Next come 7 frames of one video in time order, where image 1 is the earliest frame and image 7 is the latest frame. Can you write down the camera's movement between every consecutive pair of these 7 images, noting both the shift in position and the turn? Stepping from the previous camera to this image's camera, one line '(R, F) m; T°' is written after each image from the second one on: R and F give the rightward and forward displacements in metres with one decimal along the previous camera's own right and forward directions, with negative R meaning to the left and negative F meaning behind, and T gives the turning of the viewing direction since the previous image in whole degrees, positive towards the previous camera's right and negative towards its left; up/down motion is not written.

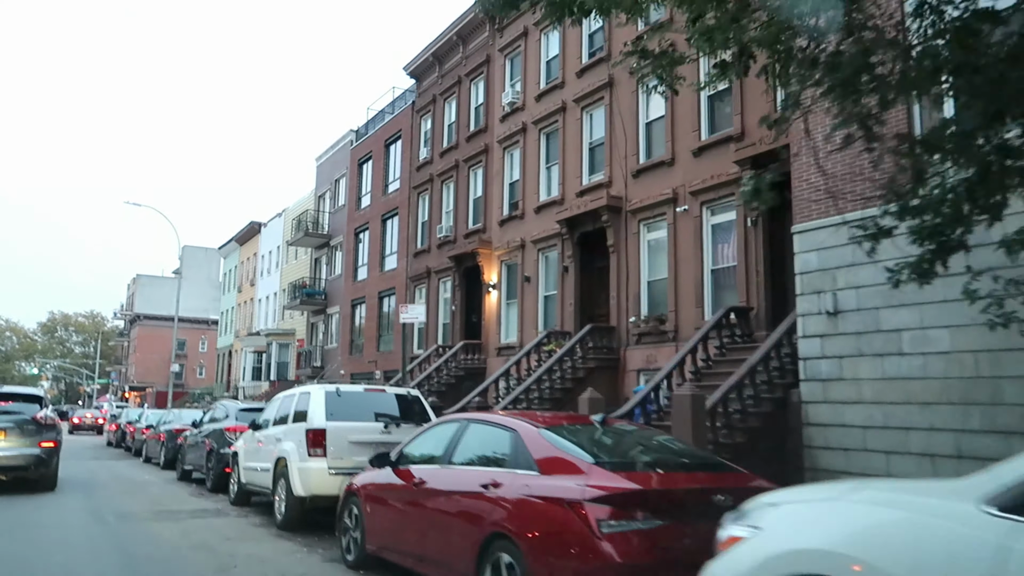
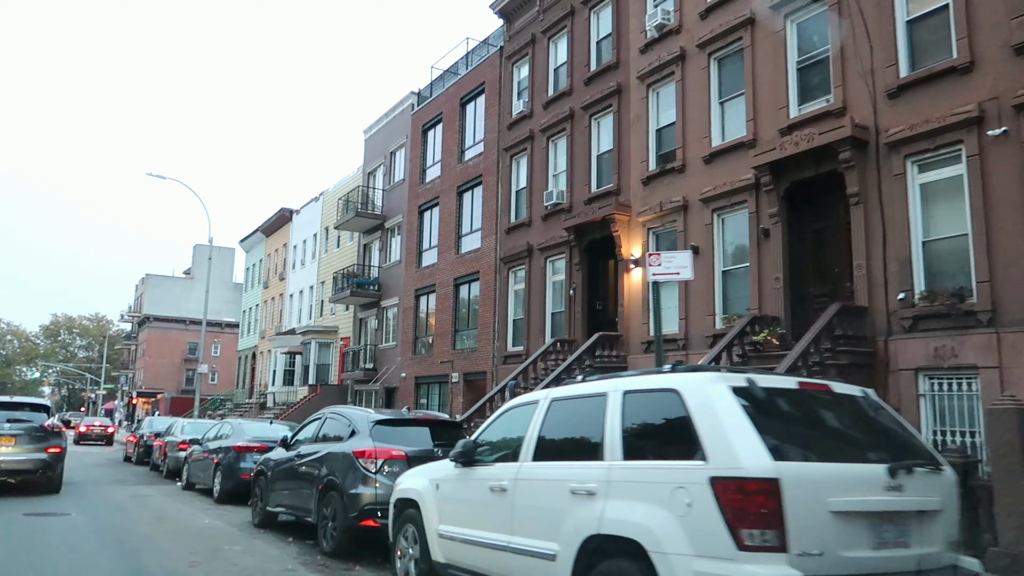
(-3.2, +5.0) m; 0°
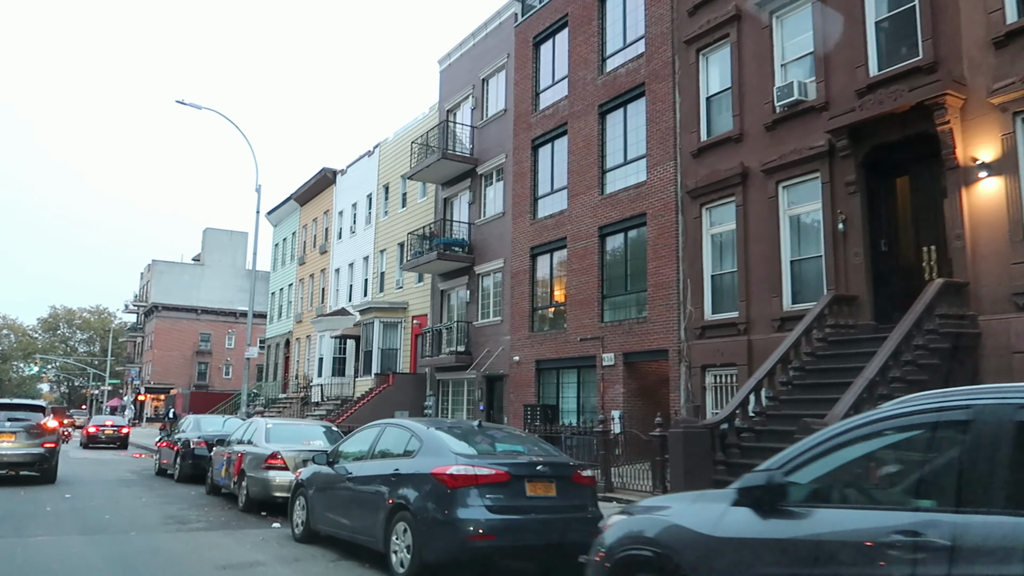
(-3.9, +6.2) m; 0°
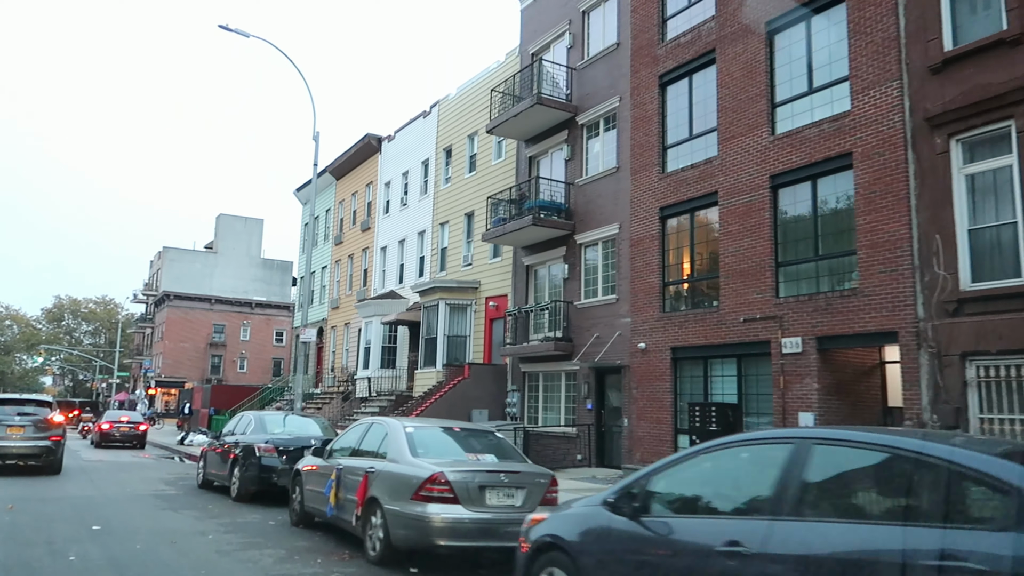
(-2.6, +4.0) m; 0°
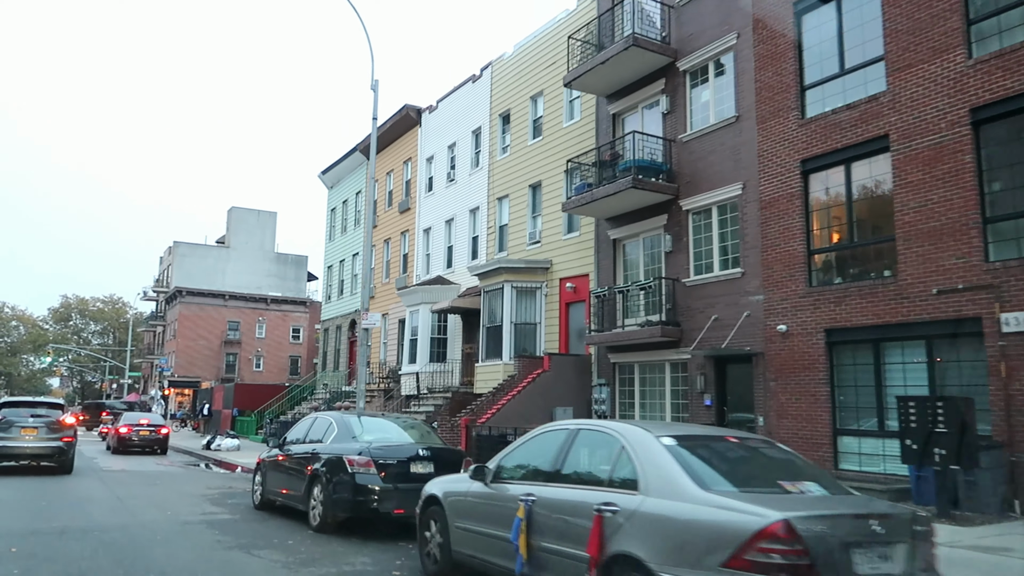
(-1.9, +2.9) m; 0°
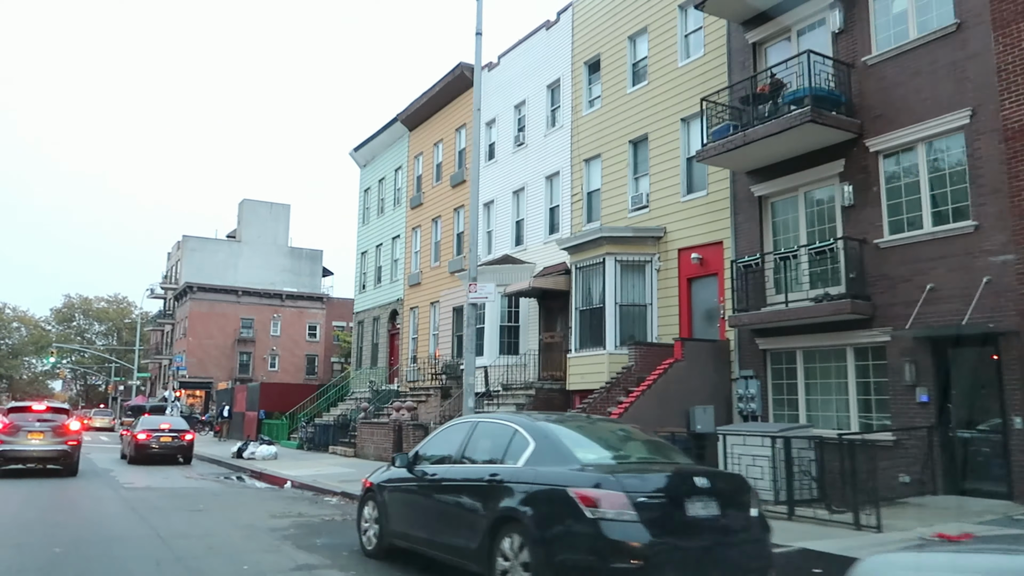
(-2.2, +3.5) m; 0°
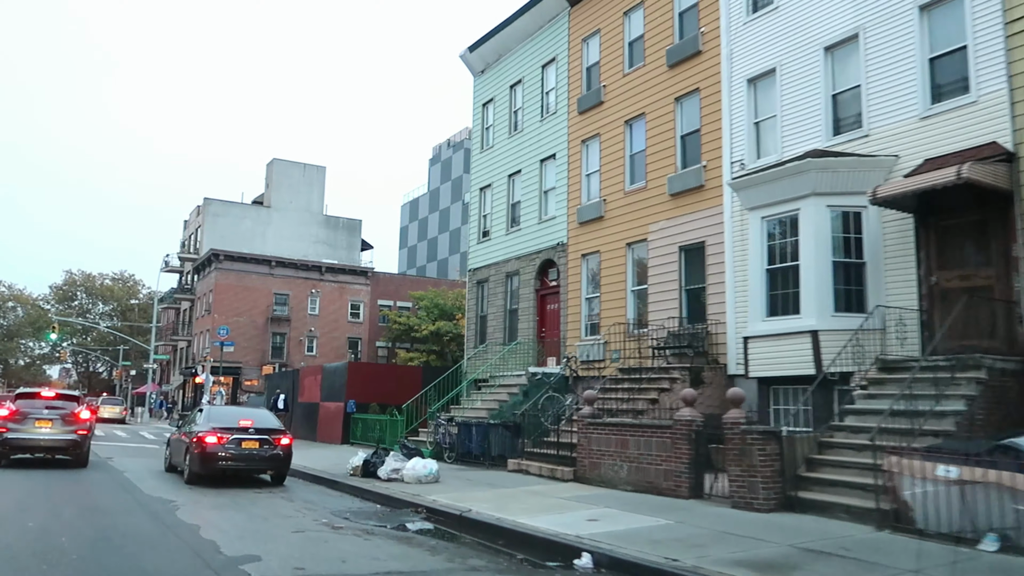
(-5.4, +8.6) m; 0°
